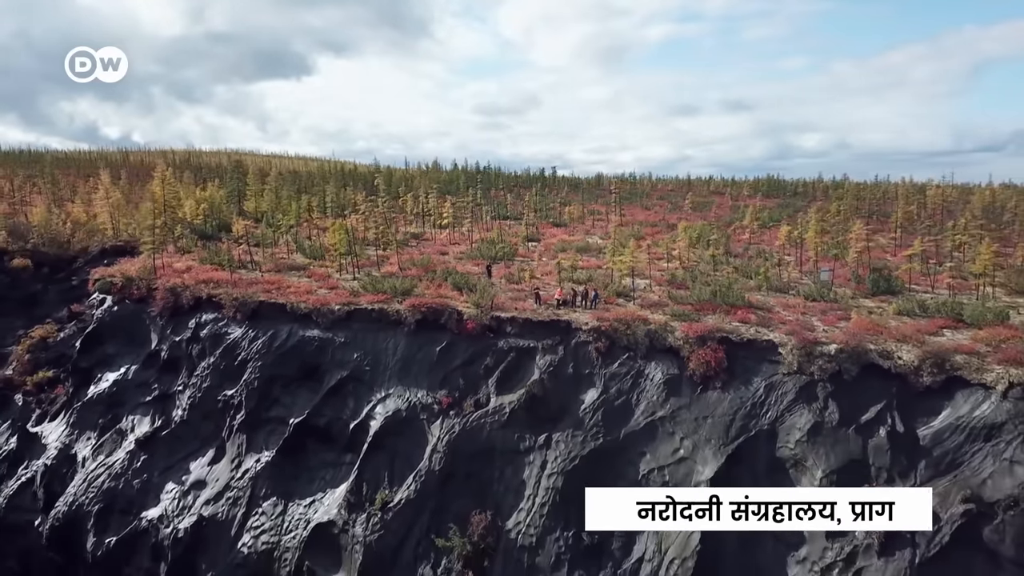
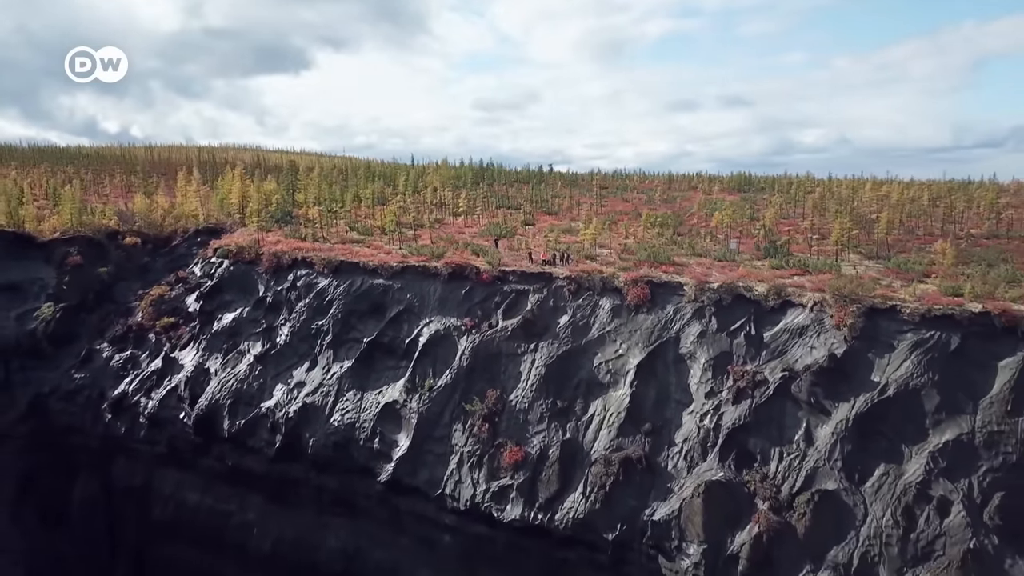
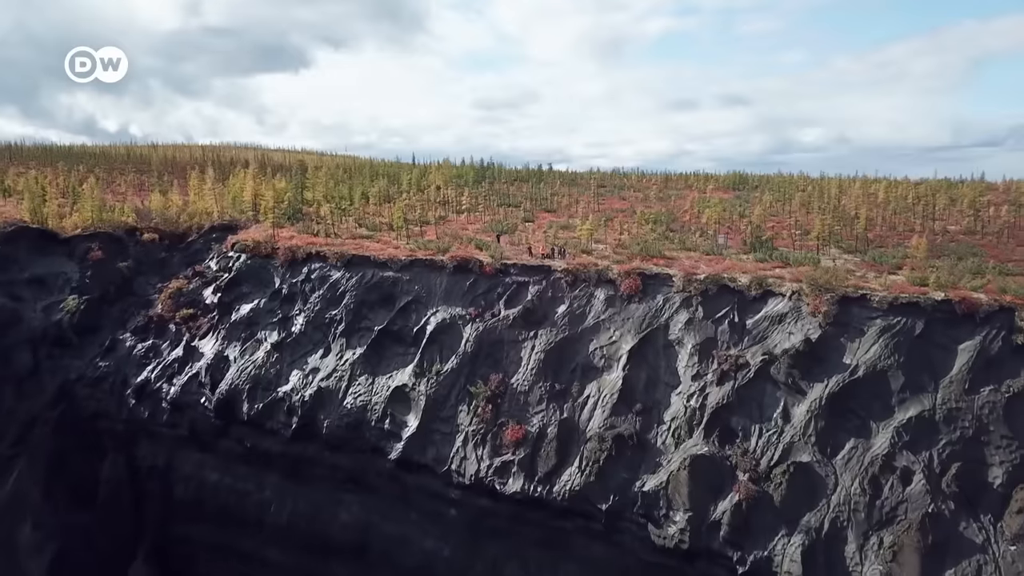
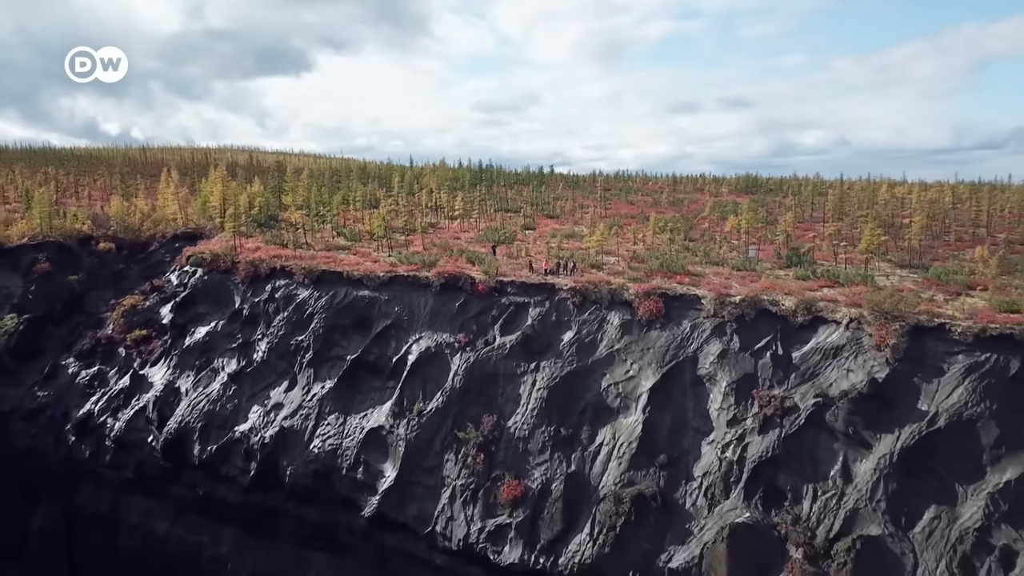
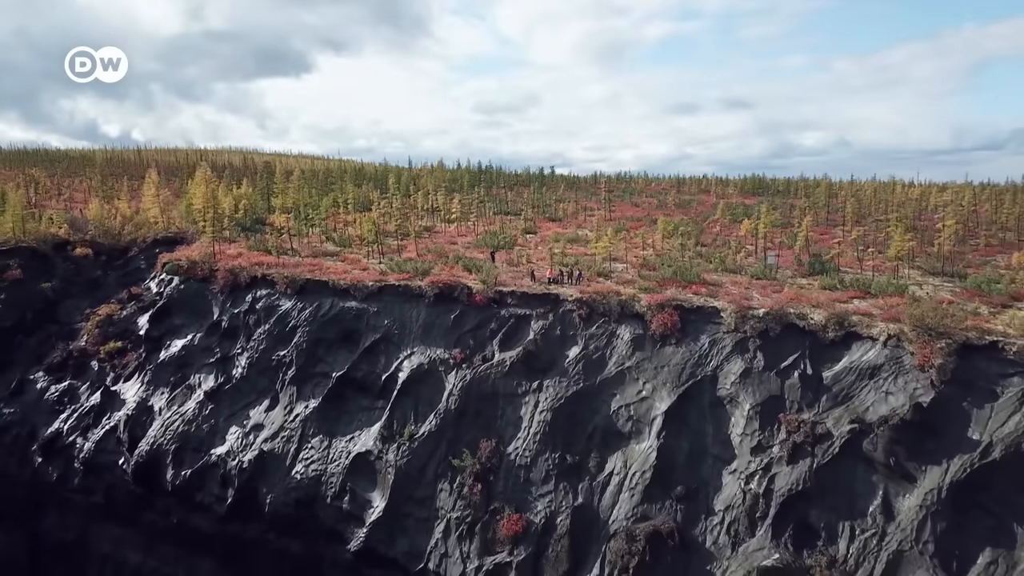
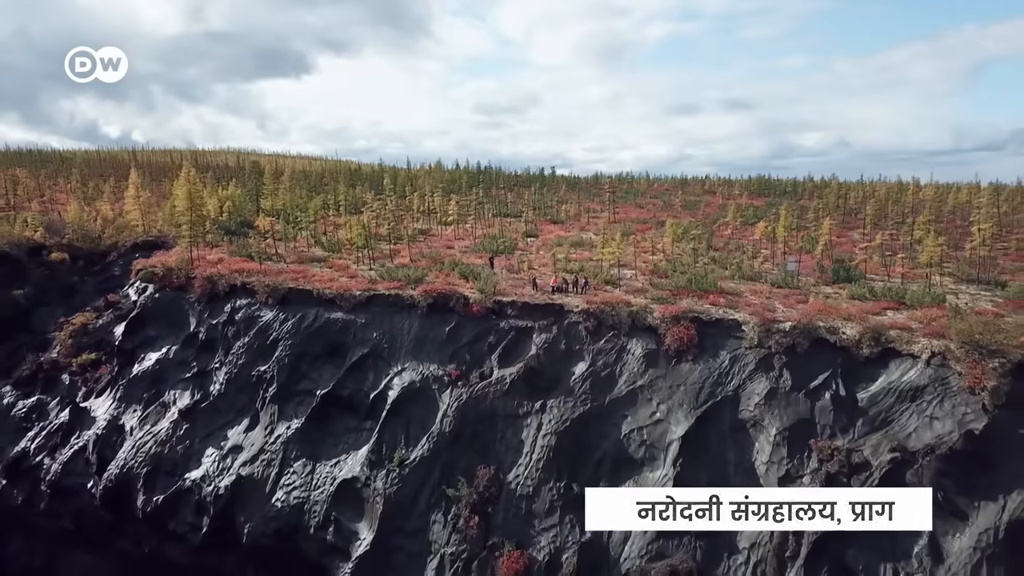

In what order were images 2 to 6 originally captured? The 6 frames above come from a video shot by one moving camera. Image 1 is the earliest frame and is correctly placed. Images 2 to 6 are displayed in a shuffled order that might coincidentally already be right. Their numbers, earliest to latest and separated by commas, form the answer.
6, 5, 4, 2, 3
